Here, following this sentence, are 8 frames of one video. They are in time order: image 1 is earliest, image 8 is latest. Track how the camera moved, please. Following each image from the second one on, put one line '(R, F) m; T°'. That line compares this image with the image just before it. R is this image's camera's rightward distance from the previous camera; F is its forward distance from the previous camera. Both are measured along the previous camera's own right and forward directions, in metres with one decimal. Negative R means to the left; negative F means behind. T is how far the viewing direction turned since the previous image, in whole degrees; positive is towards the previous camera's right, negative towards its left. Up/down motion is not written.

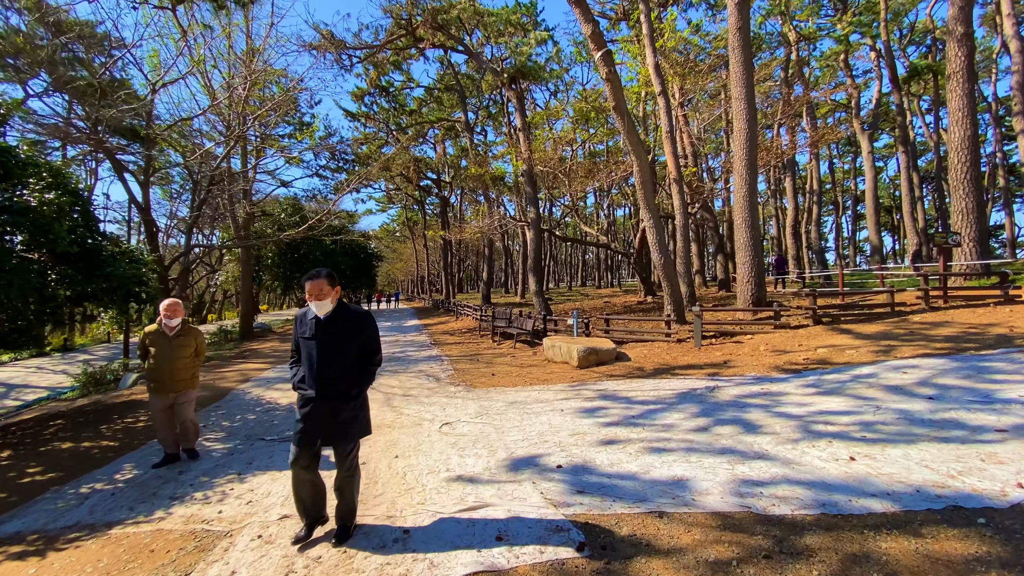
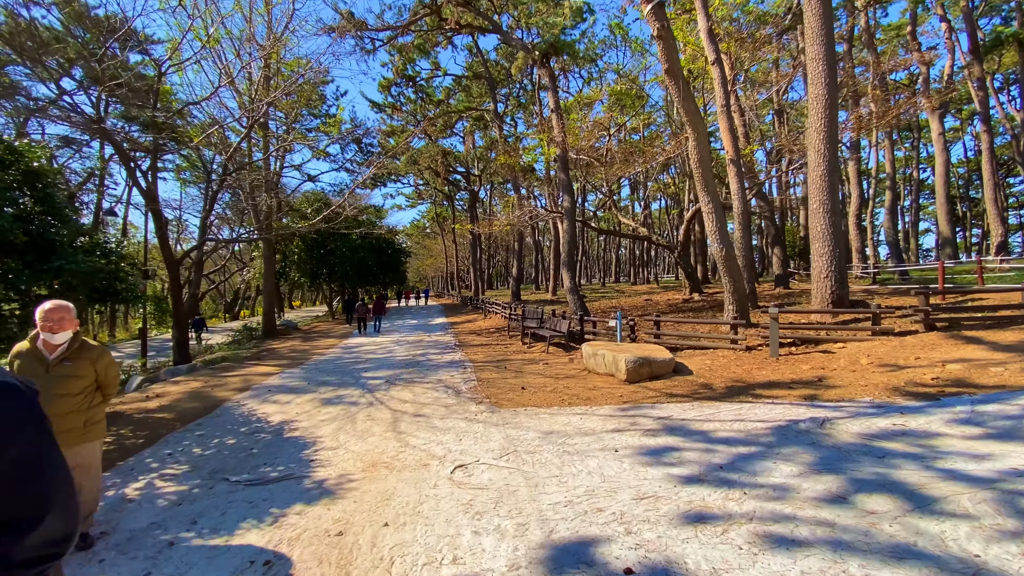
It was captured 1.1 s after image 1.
(0.0, +1.2) m; -4°
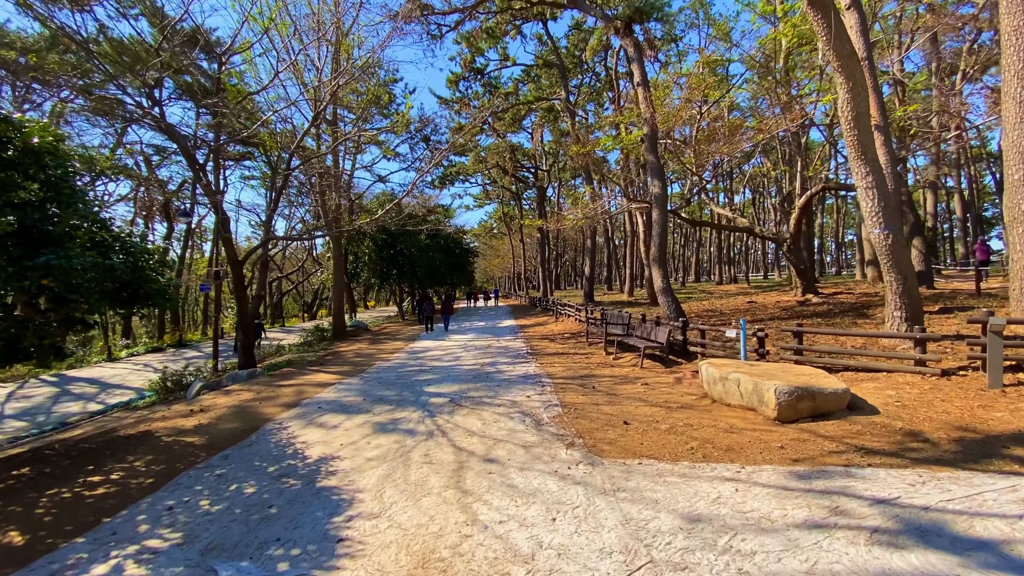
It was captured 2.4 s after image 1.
(-0.3, +1.4) m; -8°
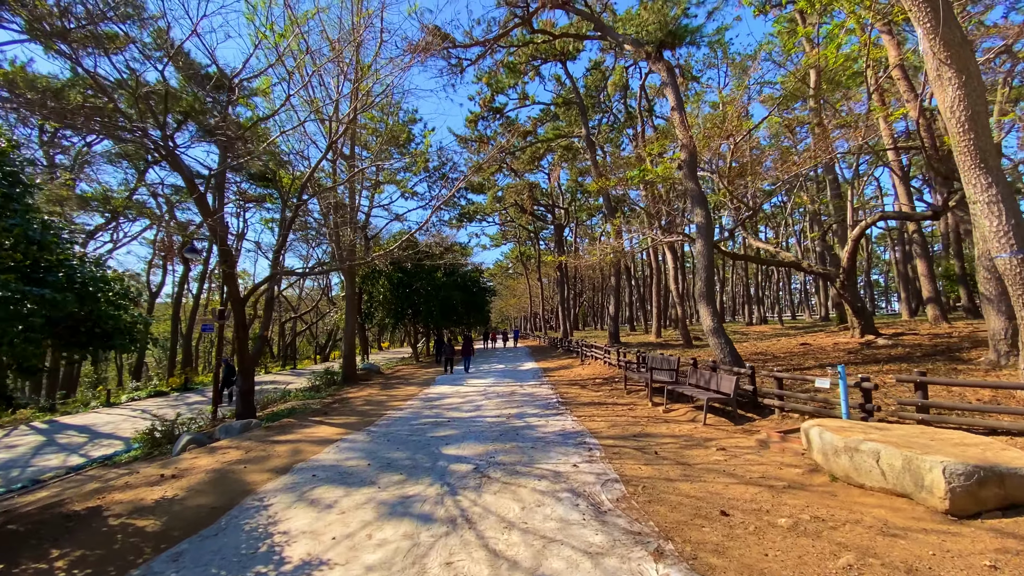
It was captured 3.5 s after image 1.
(-0.3, +1.1) m; -2°
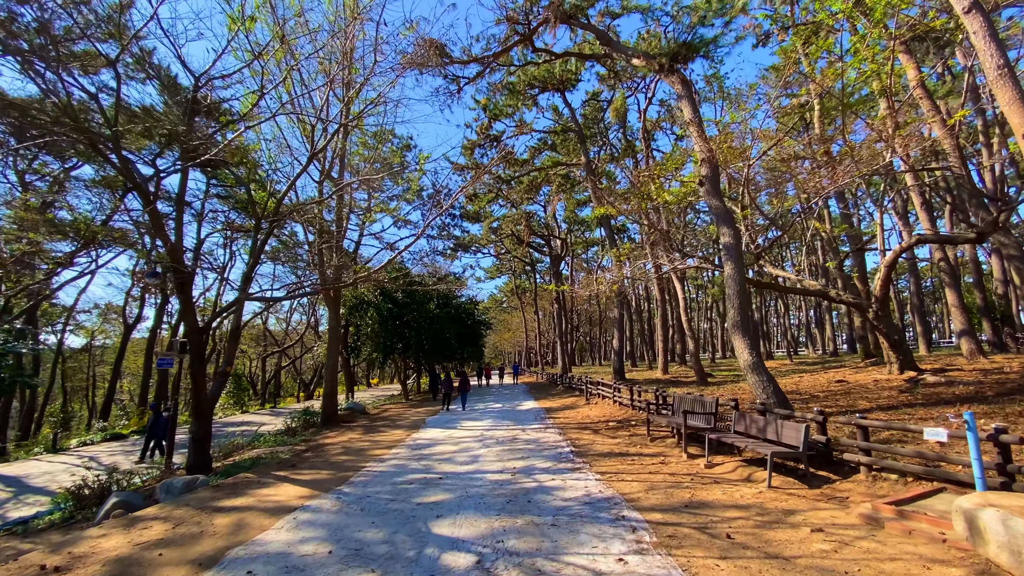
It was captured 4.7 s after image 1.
(-0.2, +1.3) m; +1°
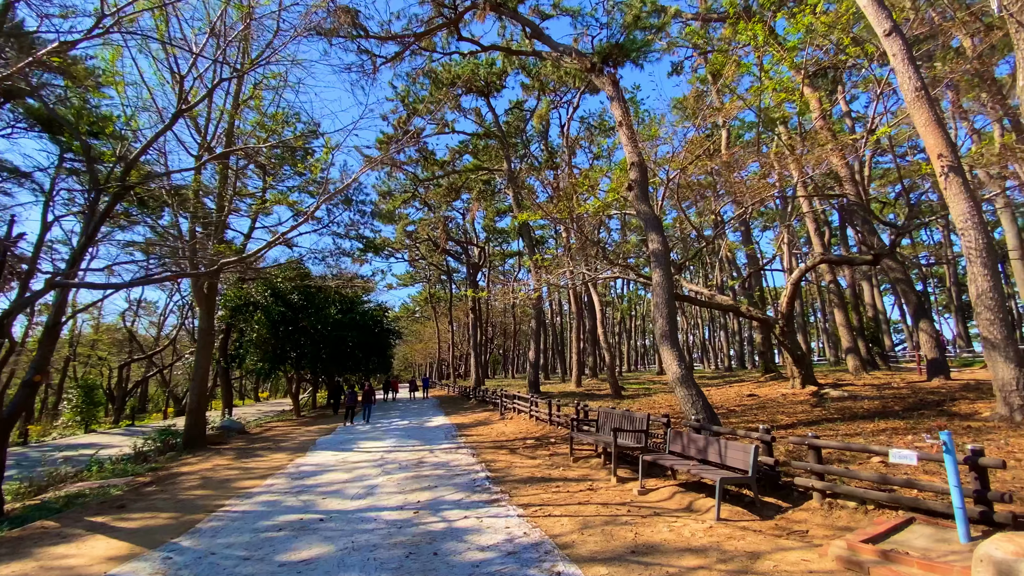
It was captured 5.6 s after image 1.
(0.0, +1.0) m; +10°
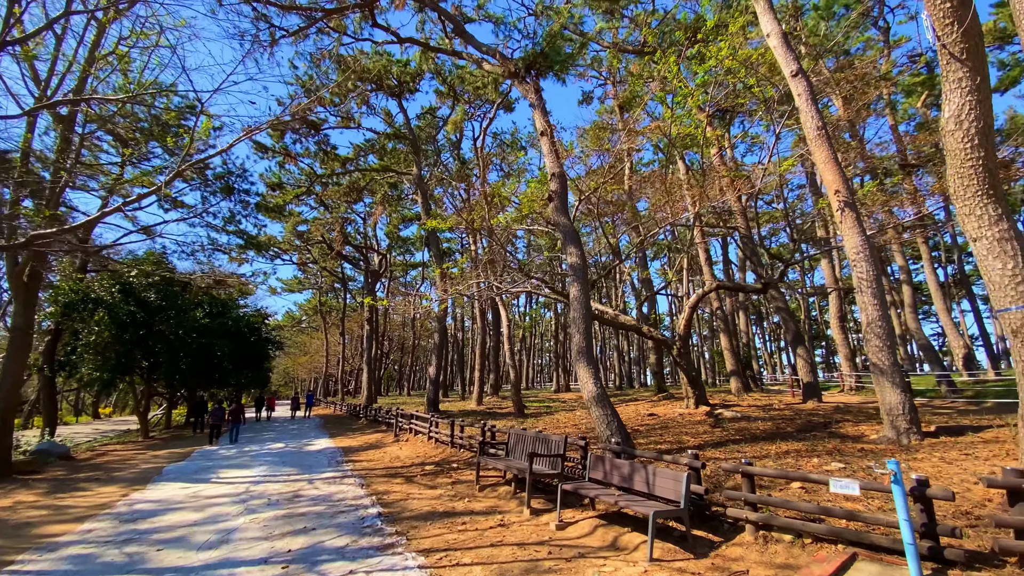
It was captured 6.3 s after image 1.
(-0.1, +0.7) m; +12°
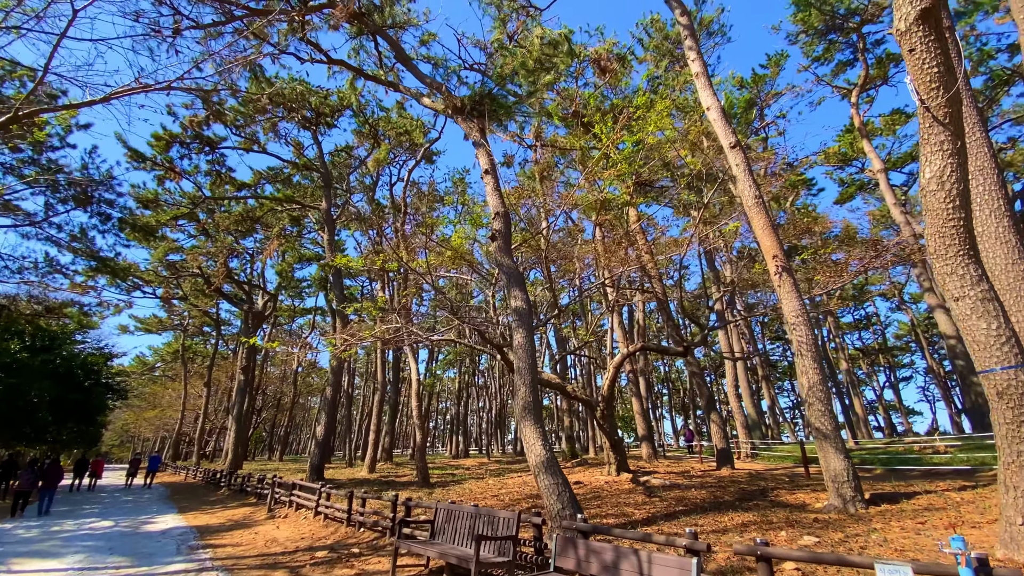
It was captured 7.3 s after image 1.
(-0.6, +0.9) m; +12°
